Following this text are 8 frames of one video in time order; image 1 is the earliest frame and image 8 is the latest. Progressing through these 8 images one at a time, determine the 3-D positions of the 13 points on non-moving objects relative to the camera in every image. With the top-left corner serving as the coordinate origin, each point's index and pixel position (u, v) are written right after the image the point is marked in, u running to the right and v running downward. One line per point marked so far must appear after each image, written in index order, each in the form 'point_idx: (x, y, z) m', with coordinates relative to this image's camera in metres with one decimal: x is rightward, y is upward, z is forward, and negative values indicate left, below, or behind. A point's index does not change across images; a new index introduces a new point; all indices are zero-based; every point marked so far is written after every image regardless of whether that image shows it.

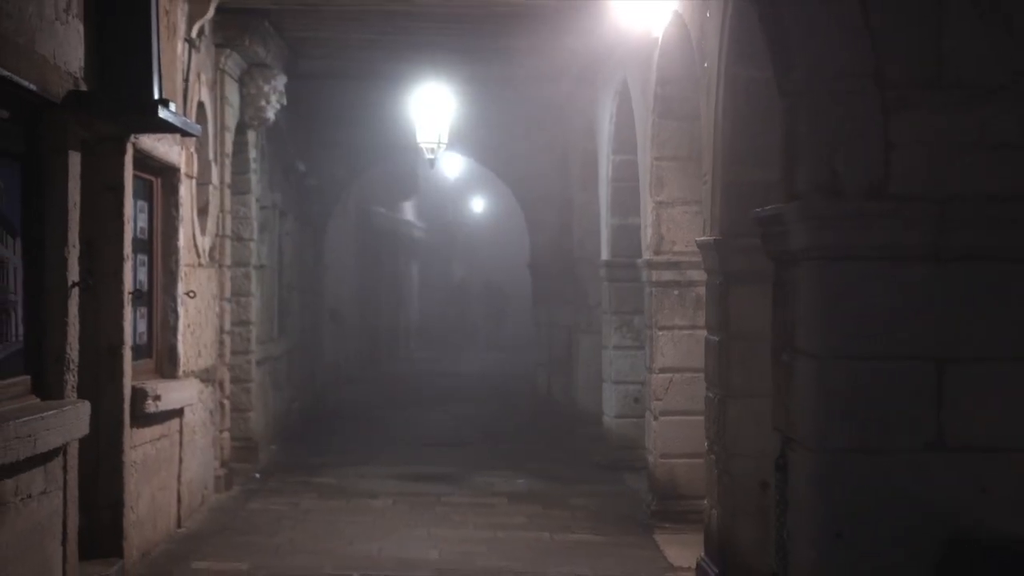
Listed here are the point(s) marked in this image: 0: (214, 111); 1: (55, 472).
0: (-2.2, +1.3, +6.4) m
1: (-2.0, -0.8, +3.8) m
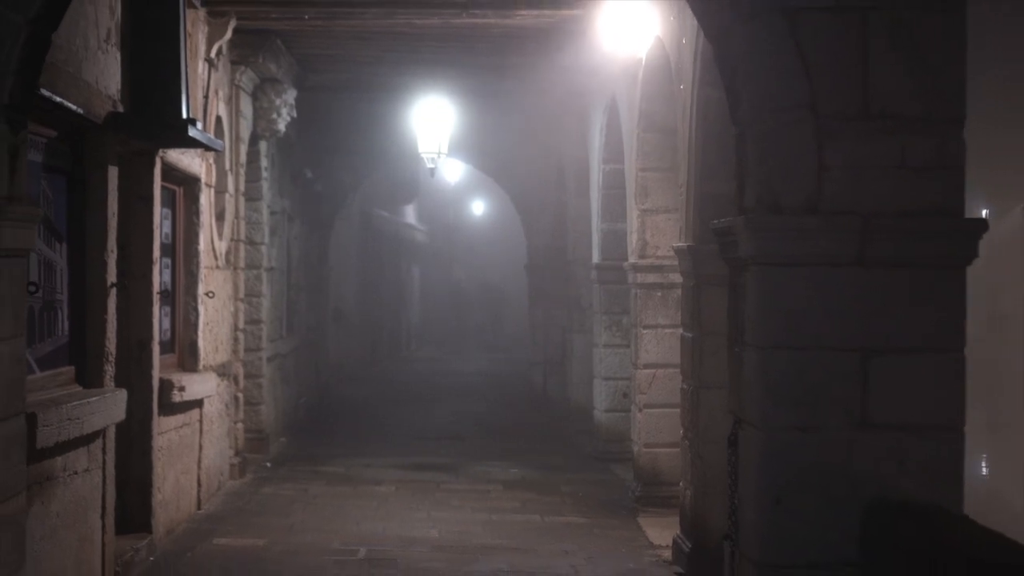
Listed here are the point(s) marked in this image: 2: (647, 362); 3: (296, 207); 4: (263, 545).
0: (-2.2, +1.3, +6.9) m
1: (-2.0, -0.8, +4.3) m
2: (+1.0, -0.5, +6.3) m
3: (-2.4, +0.9, +9.7) m
4: (-1.5, -1.5, +5.3) m
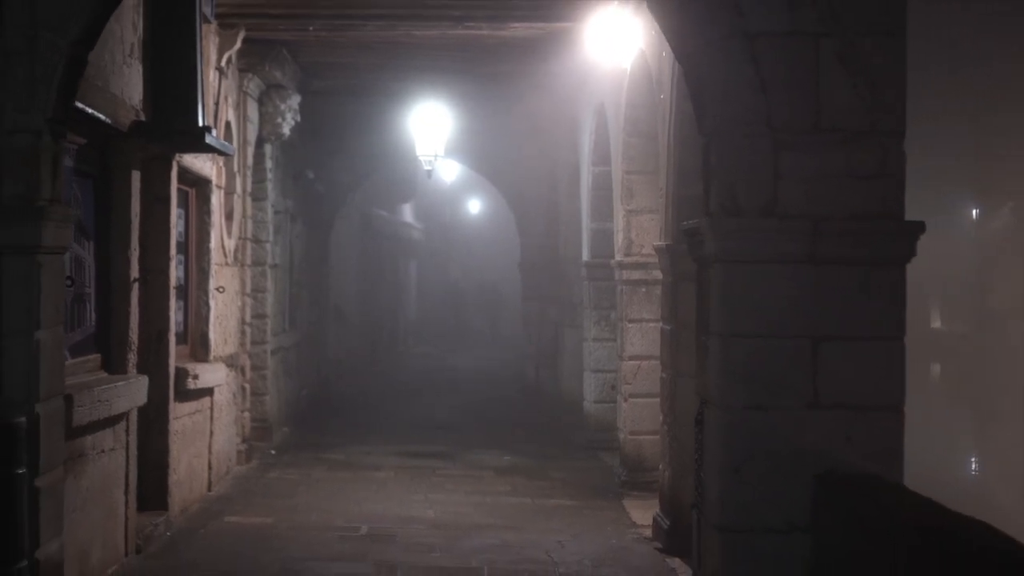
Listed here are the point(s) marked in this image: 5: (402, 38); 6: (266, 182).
0: (-2.3, +1.3, +7.3) m
1: (-2.1, -0.8, +4.7) m
2: (+0.9, -0.5, +6.7) m
3: (-2.5, +0.9, +10.1) m
4: (-1.5, -1.5, +5.6) m
5: (-0.9, +2.1, +7.4) m
6: (-2.2, +1.0, +7.9) m
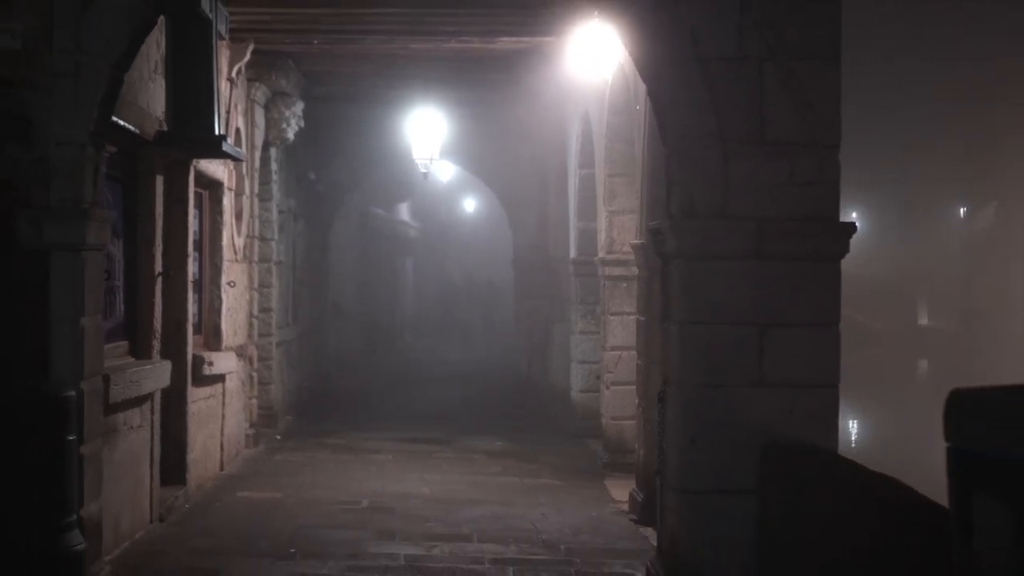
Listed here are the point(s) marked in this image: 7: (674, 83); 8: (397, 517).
0: (-2.3, +1.4, +7.8) m
1: (-2.2, -0.7, +5.2) m
2: (+0.9, -0.5, +7.2) m
3: (-2.6, +1.0, +10.6) m
4: (-1.6, -1.5, +6.1) m
5: (-1.0, +2.2, +7.9) m
6: (-2.3, +1.0, +8.4) m
7: (+0.7, +0.9, +4.0) m
8: (-0.7, -1.5, +5.7) m
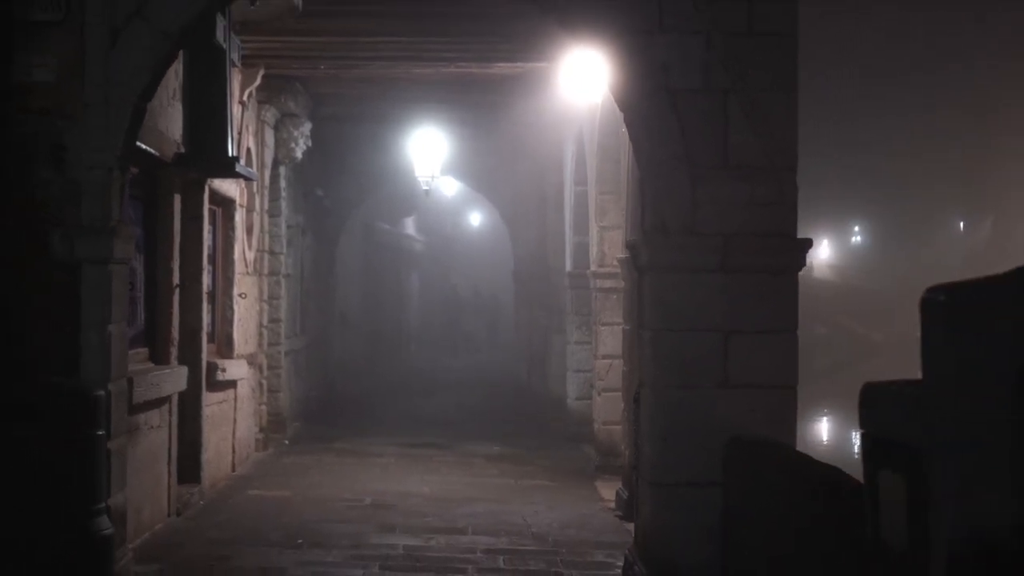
0: (-2.4, +1.3, +8.2) m
1: (-2.2, -0.8, +5.6) m
2: (+0.8, -0.6, +7.6) m
3: (-2.6, +0.8, +11.0) m
4: (-1.7, -1.5, +6.5) m
5: (-1.1, +2.0, +8.4) m
6: (-2.3, +0.9, +8.8) m
7: (+0.7, +0.9, +4.5) m
8: (-0.8, -1.6, +6.1) m
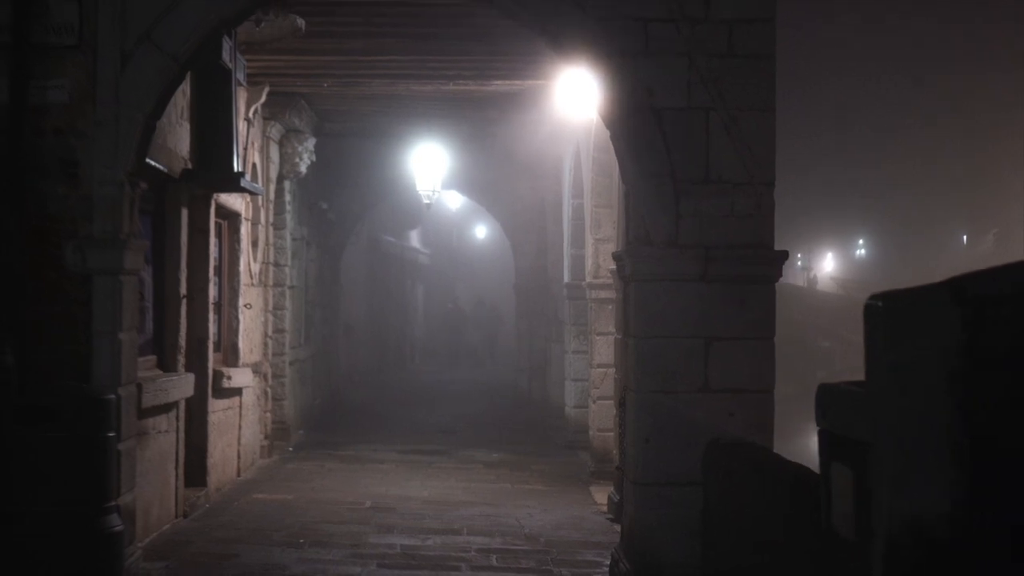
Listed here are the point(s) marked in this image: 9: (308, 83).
0: (-2.4, +1.2, +8.5) m
1: (-2.3, -0.9, +5.8) m
2: (+0.8, -0.7, +7.8) m
3: (-2.6, +0.7, +11.2) m
4: (-1.7, -1.6, +6.8) m
5: (-1.1, +1.9, +8.6) m
6: (-2.4, +0.8, +9.1) m
7: (+0.6, +0.9, +4.7) m
8: (-0.8, -1.6, +6.3) m
9: (-1.9, +1.9, +8.1) m
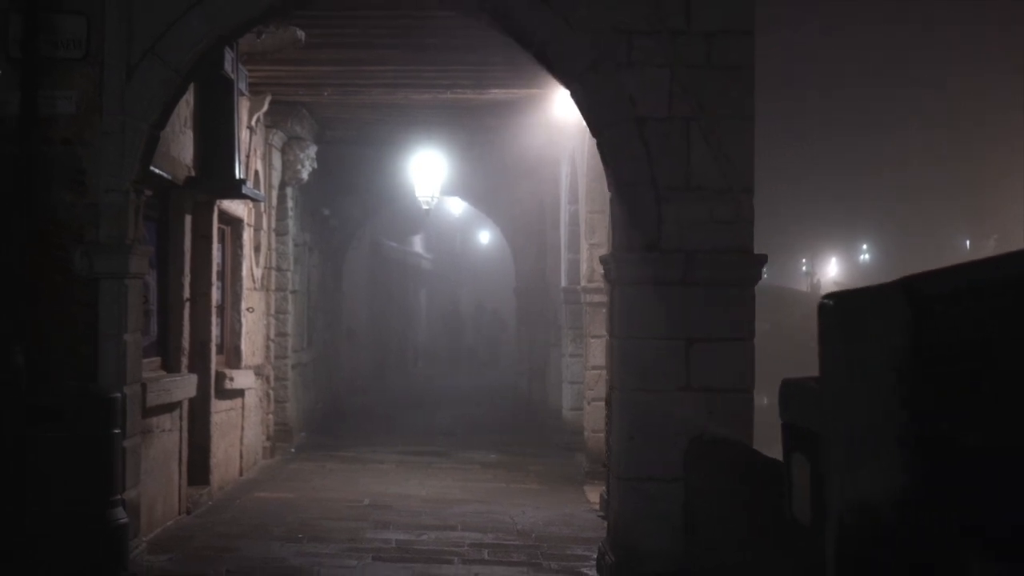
0: (-2.4, +1.1, +8.7) m
1: (-2.3, -0.9, +6.0) m
2: (+0.8, -0.7, +8.0) m
3: (-2.6, +0.6, +11.5) m
4: (-1.7, -1.7, +6.9) m
5: (-1.1, +1.9, +8.8) m
6: (-2.4, +0.7, +9.3) m
7: (+0.6, +0.8, +4.9) m
8: (-0.9, -1.7, +6.5) m
9: (-1.9, +1.8, +8.3) m
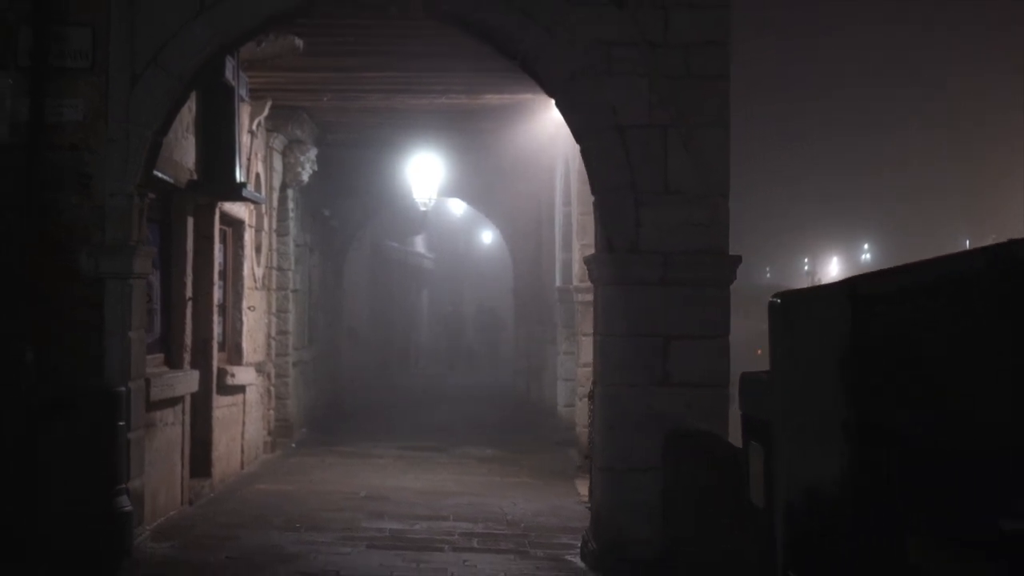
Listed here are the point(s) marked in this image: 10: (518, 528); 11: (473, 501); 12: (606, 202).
0: (-2.5, +1.1, +8.9) m
1: (-2.4, -0.9, +6.3) m
2: (+0.7, -0.7, +8.2) m
3: (-2.6, +0.6, +11.7) m
4: (-1.8, -1.7, +7.2) m
5: (-1.2, +1.9, +9.1) m
6: (-2.4, +0.7, +9.5) m
7: (+0.5, +0.8, +5.1) m
8: (-0.9, -1.6, +6.7) m
9: (-2.0, +1.8, +8.5) m
10: (0.0, -1.6, +6.0) m
11: (-0.3, -1.7, +6.8) m
12: (+0.5, +0.5, +5.1) m
